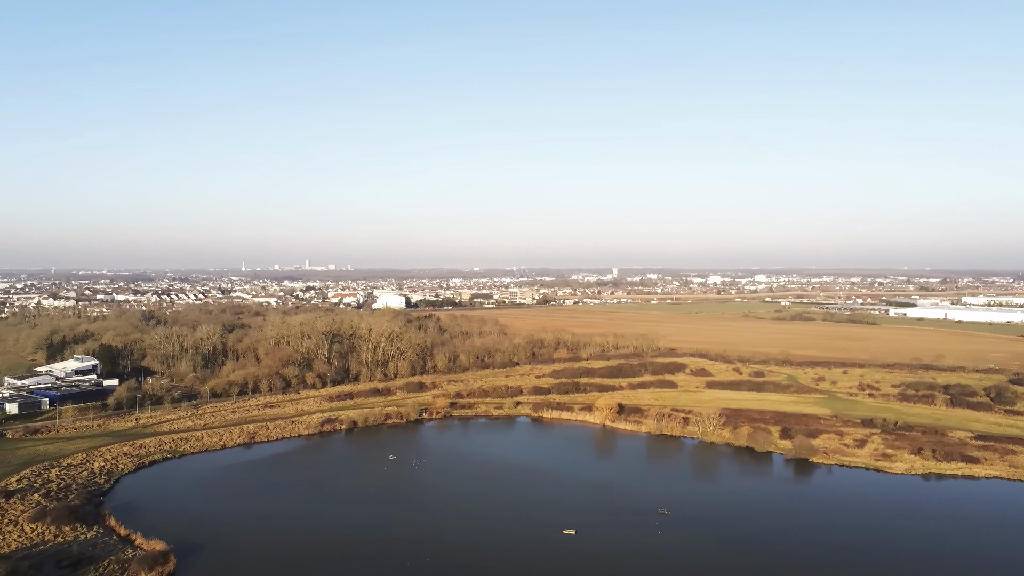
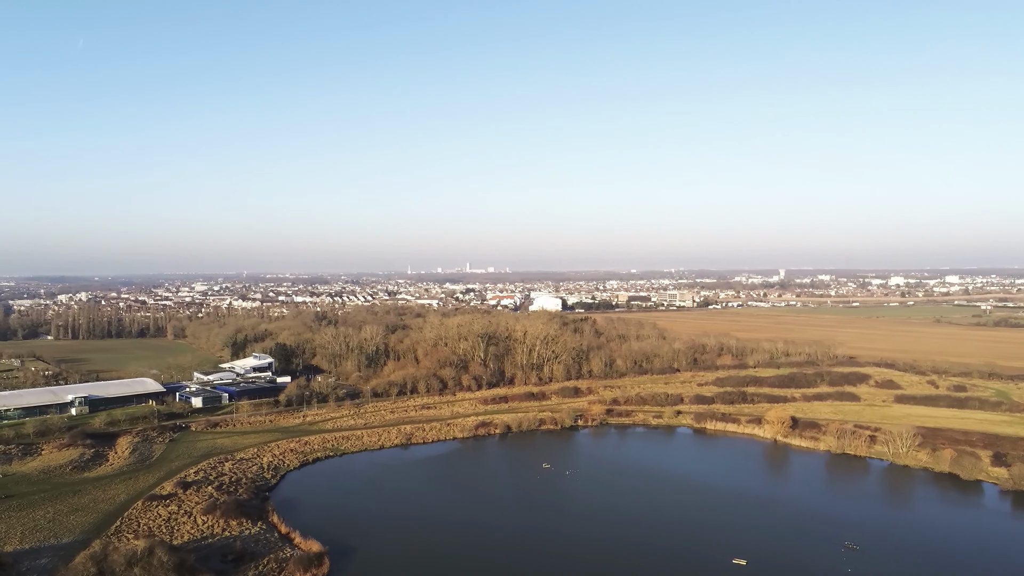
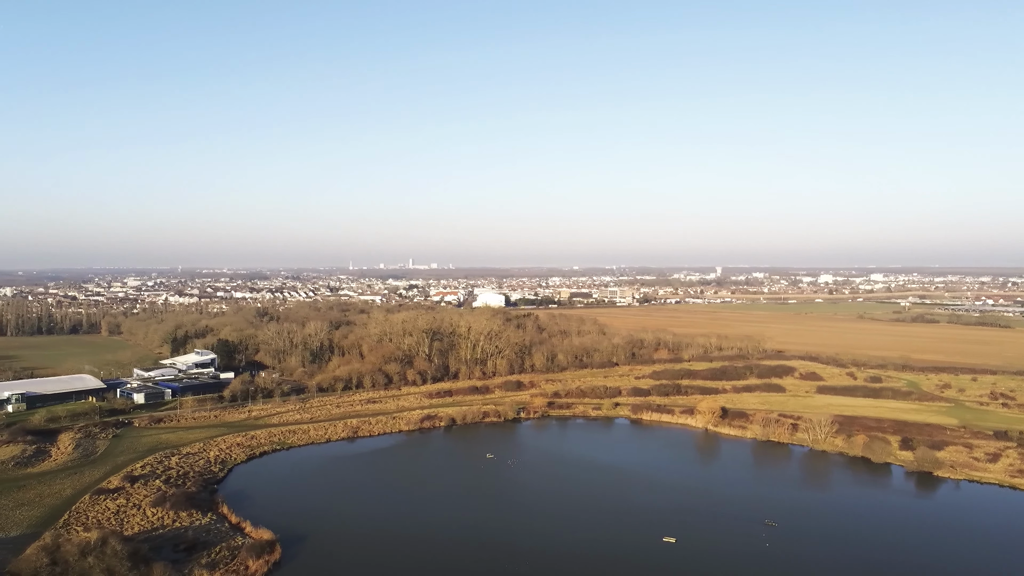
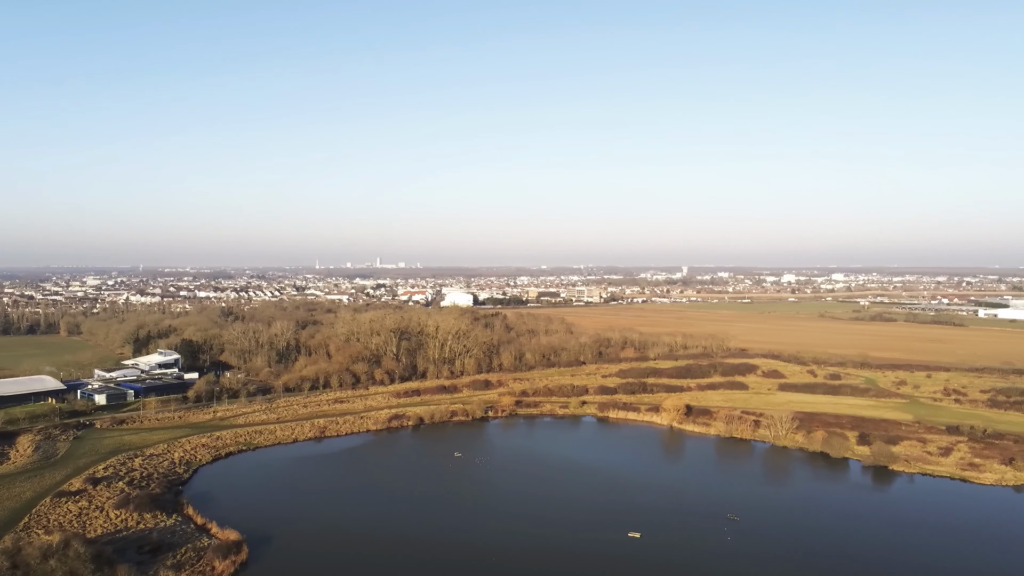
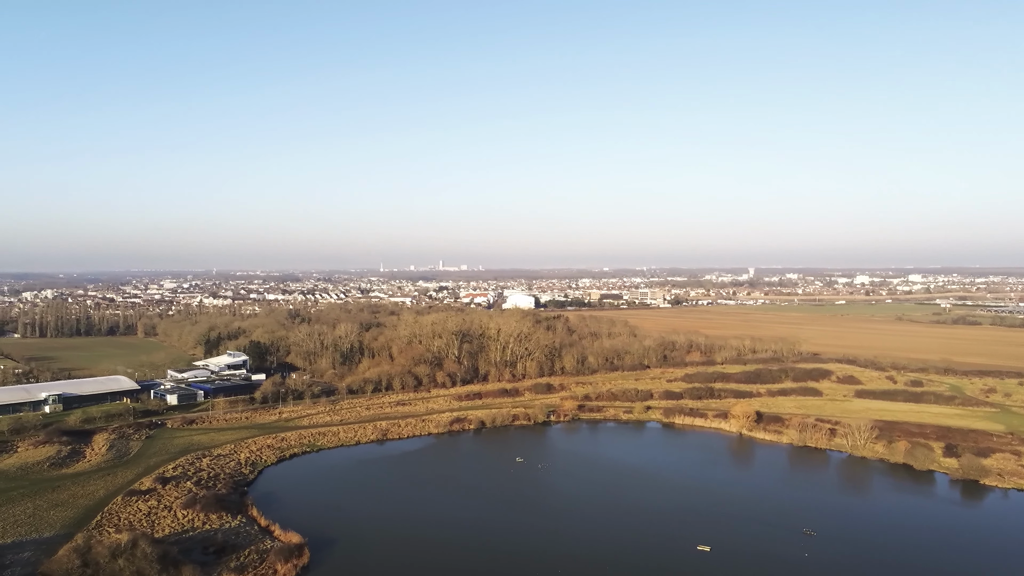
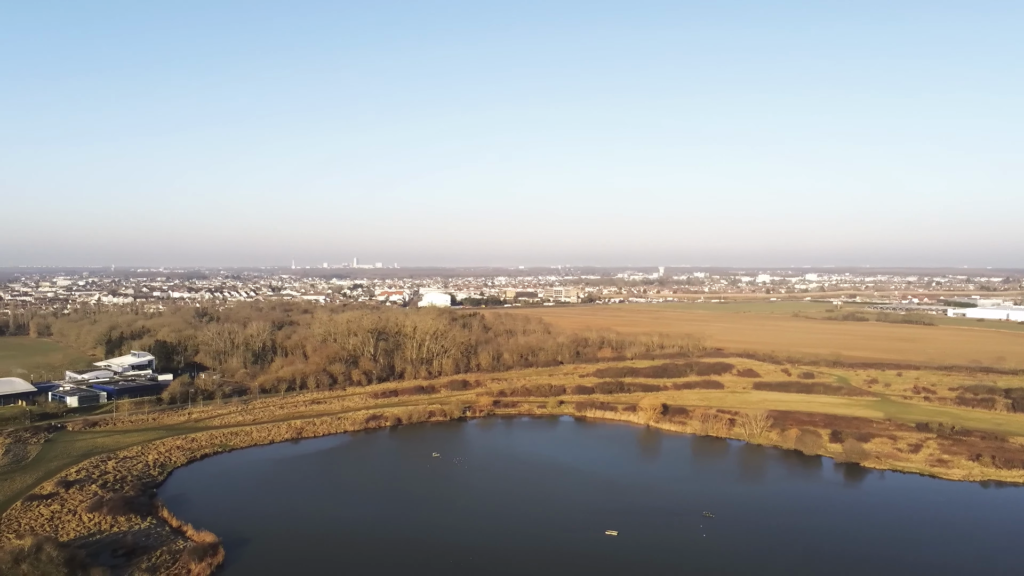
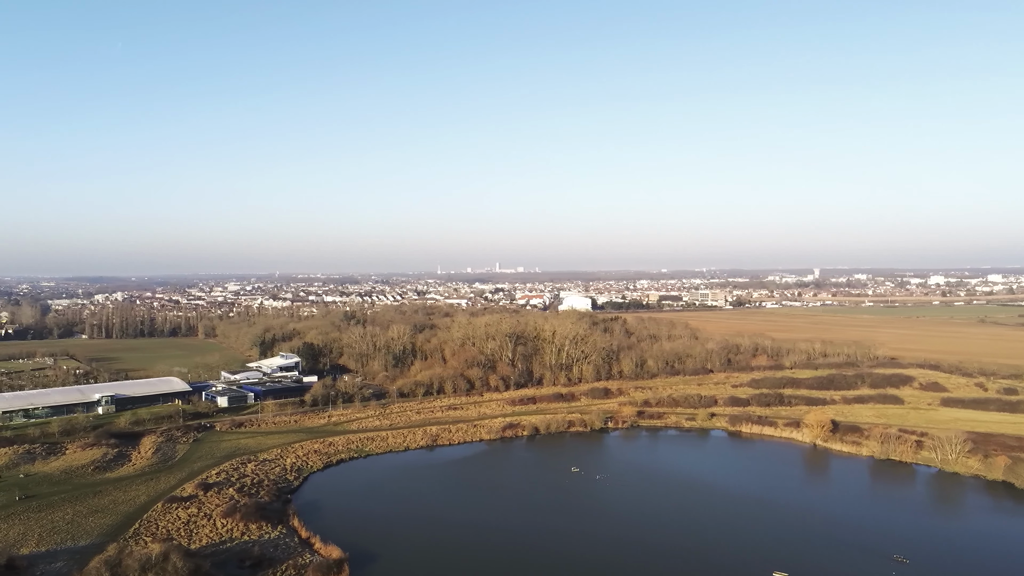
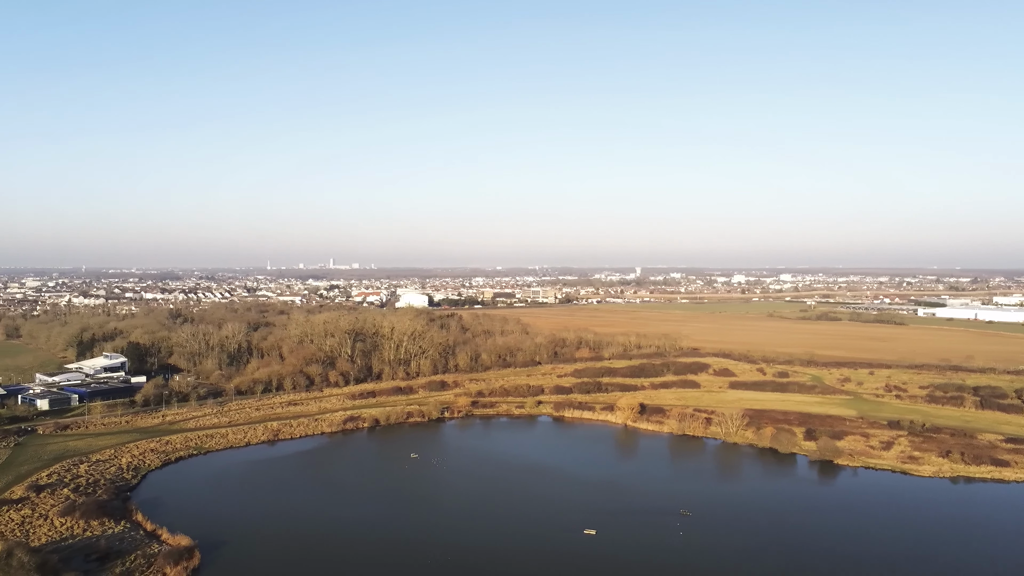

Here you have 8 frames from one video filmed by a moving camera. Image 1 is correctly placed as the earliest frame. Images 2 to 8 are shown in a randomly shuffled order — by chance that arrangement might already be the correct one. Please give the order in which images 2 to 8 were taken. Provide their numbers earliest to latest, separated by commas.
8, 6, 4, 3, 5, 2, 7
